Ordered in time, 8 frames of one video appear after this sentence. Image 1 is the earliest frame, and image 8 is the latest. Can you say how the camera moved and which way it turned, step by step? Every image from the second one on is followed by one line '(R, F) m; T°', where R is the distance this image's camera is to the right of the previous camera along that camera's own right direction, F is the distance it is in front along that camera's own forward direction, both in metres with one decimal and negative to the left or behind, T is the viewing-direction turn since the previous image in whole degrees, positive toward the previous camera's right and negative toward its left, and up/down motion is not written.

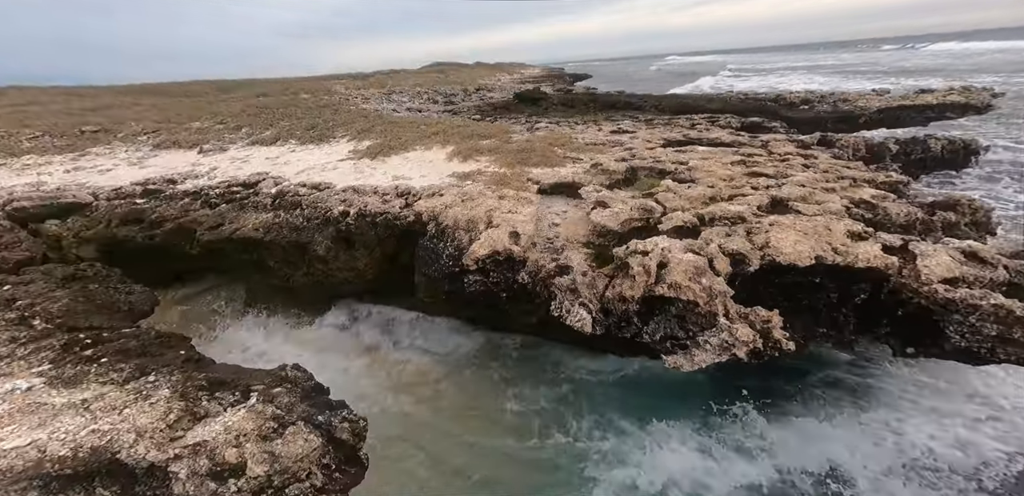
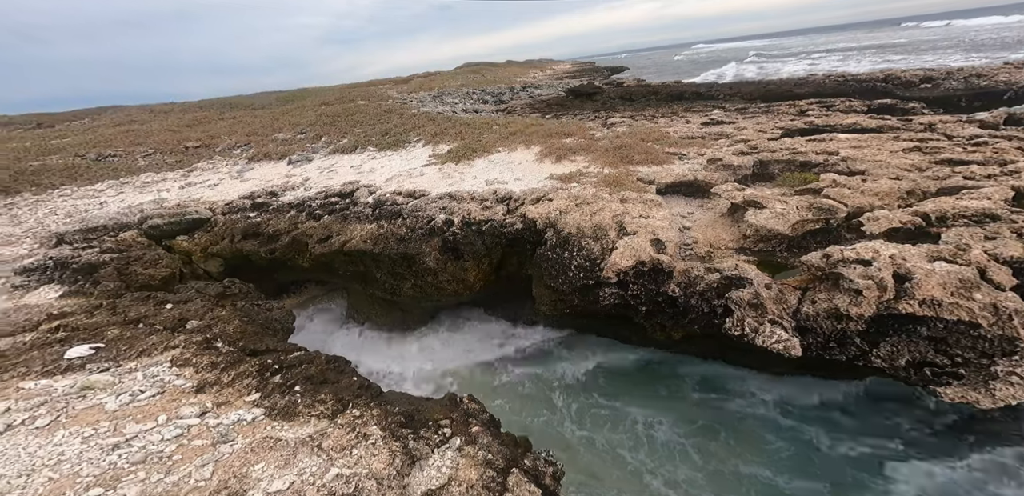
(-1.5, +0.3) m; -6°
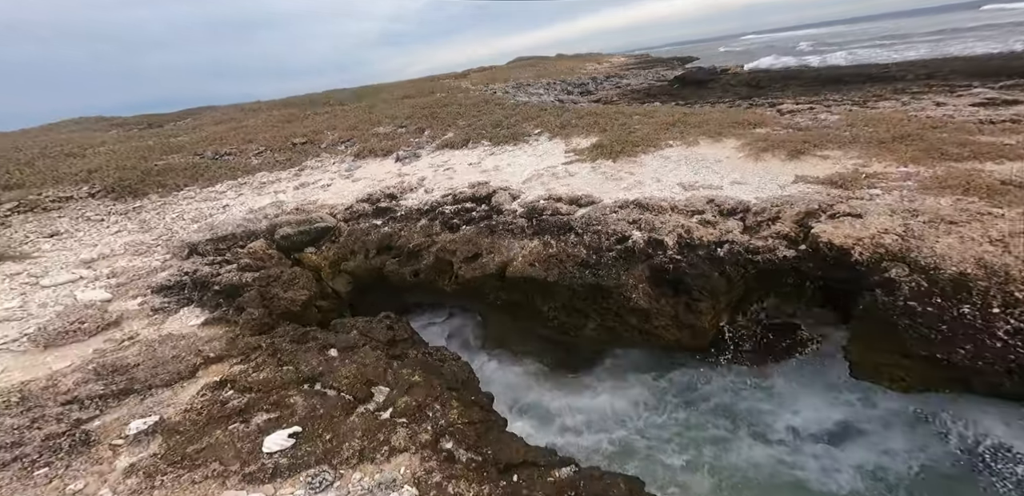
(-3.5, +2.5) m; -7°
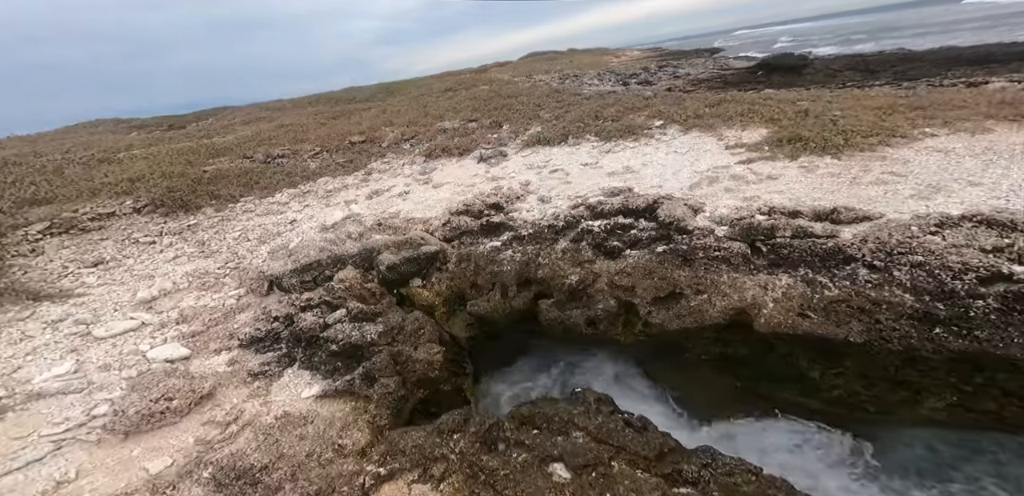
(-4.3, +3.5) m; -1°
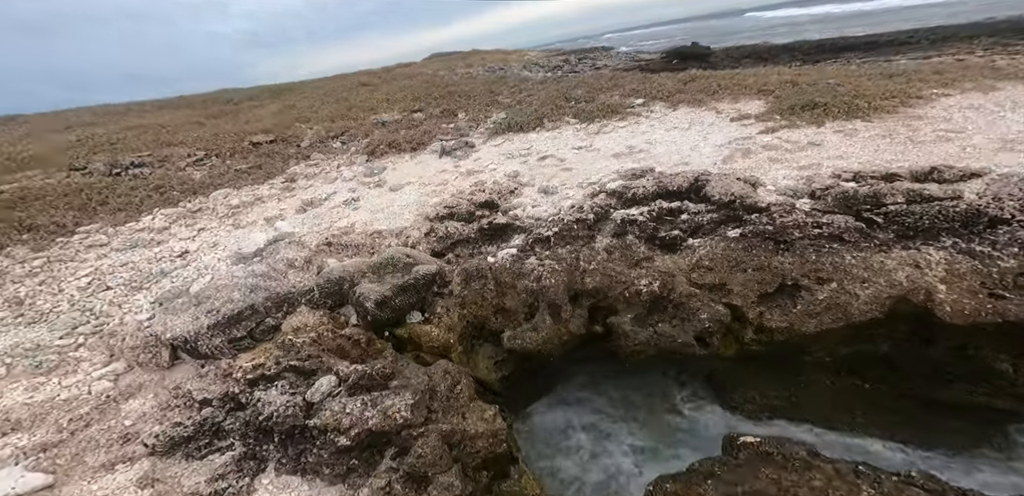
(-3.1, +3.3) m; +15°
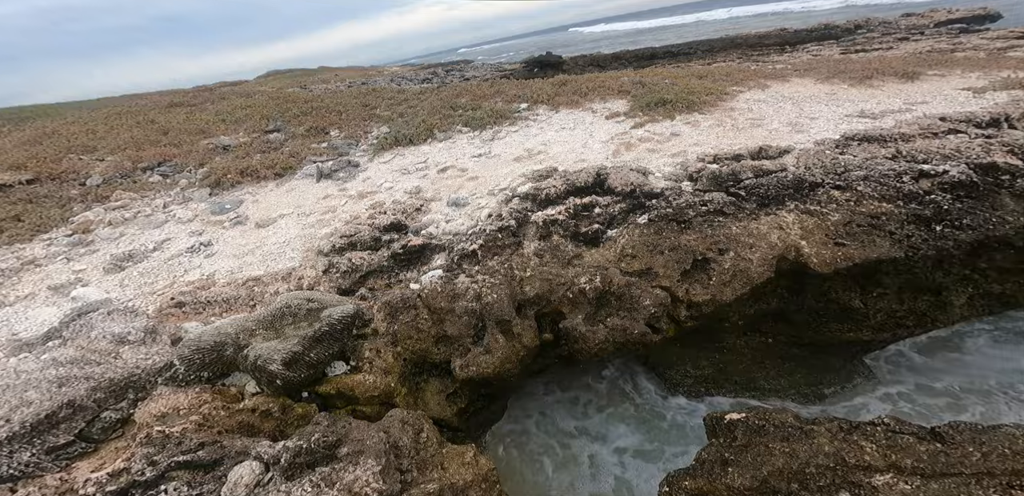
(-1.4, +0.9) m; +18°
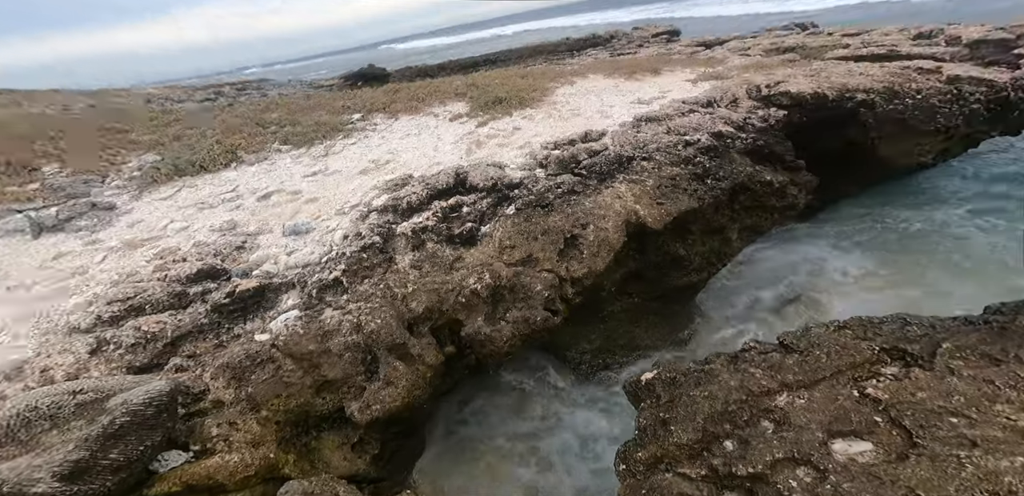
(-0.5, +0.6) m; +18°
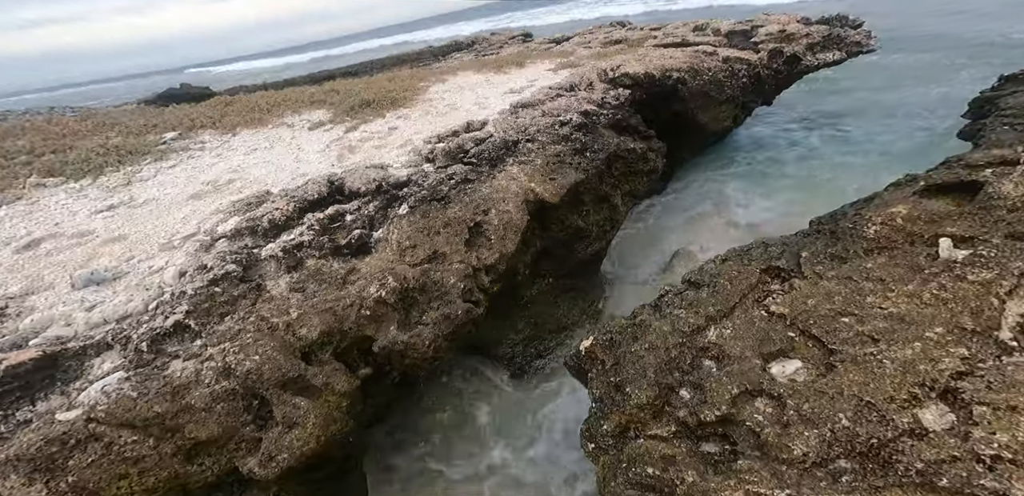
(-0.3, +0.6) m; +13°
